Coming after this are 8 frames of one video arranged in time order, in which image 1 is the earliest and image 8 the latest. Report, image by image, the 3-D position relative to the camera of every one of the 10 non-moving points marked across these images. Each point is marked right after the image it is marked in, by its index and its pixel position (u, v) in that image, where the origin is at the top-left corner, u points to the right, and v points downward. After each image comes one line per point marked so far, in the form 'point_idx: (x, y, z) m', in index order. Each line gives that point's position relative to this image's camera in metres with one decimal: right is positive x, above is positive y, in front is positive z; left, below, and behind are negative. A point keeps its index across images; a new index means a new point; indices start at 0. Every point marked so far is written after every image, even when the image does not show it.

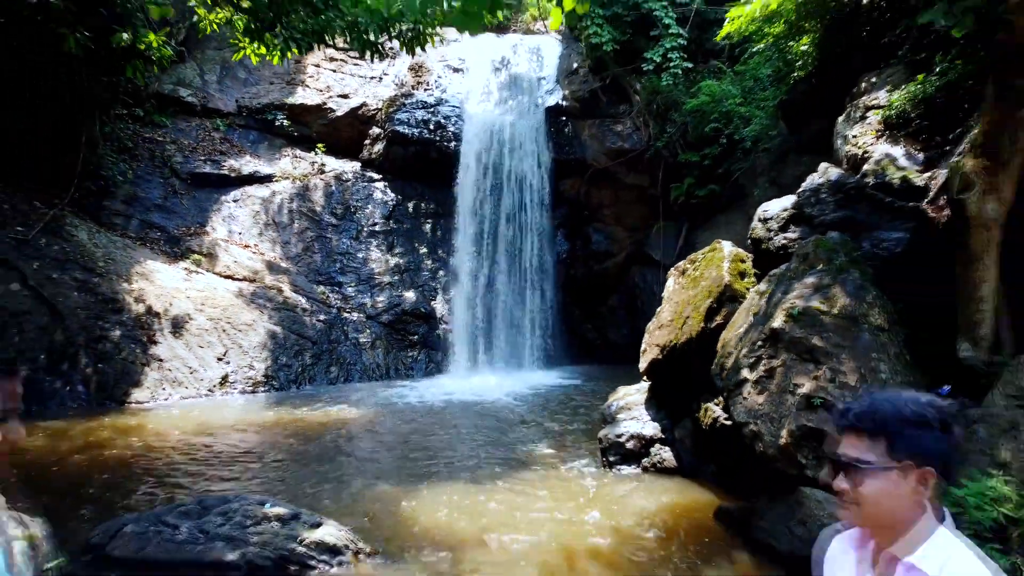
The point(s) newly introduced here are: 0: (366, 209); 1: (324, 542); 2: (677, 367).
0: (-2.7, +1.5, +13.2) m
1: (-1.0, -1.4, +3.9) m
2: (+1.3, -0.6, +5.5) m
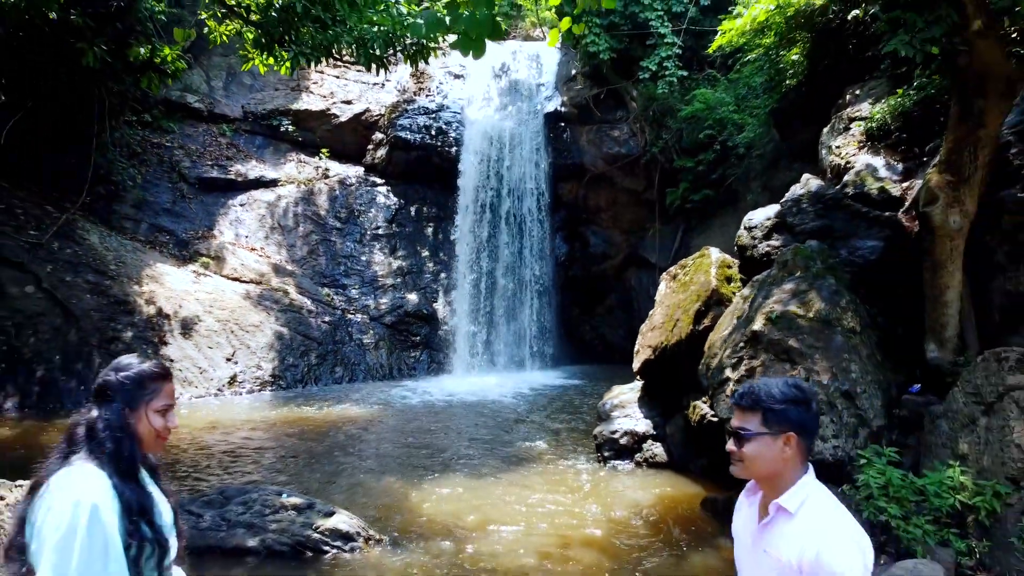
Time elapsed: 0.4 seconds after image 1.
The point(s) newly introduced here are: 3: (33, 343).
0: (-2.7, +1.4, +13.5) m
1: (-1.0, -1.4, +4.2) m
2: (+1.3, -0.6, +5.8) m
3: (-6.2, -0.7, +9.2) m
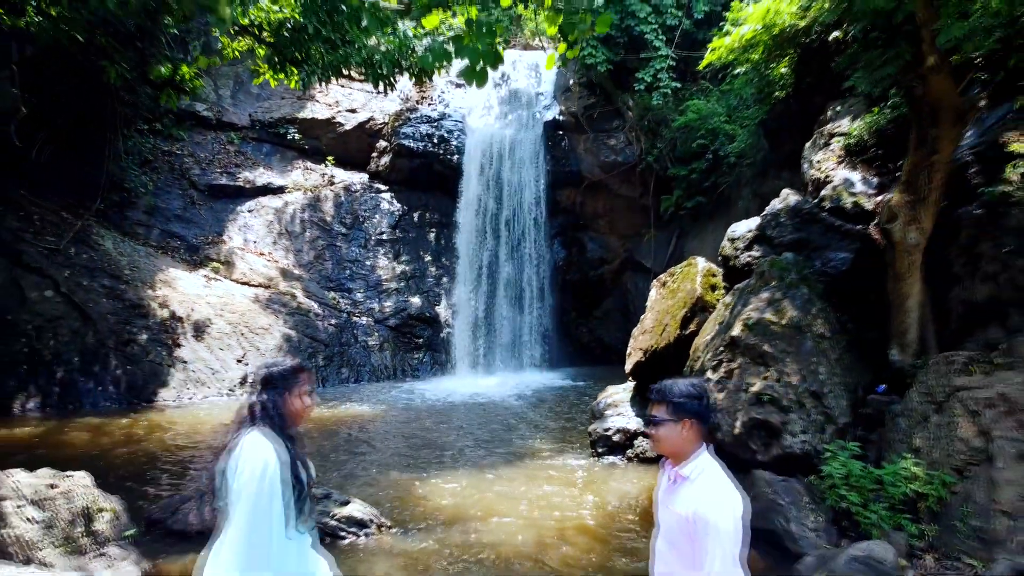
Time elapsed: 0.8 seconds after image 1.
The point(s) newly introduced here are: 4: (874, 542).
0: (-2.7, +1.4, +14.0) m
1: (-1.0, -1.5, +4.6) m
2: (+1.3, -0.7, +6.2) m
3: (-6.3, -0.8, +9.6) m
4: (+1.9, -1.3, +3.7) m
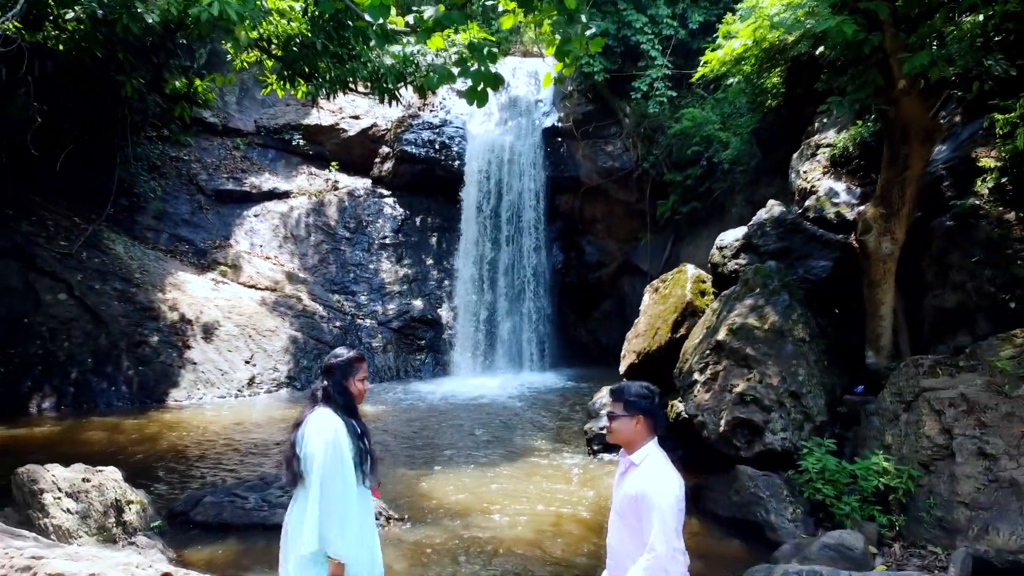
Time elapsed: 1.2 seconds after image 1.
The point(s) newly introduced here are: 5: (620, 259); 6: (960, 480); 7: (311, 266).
0: (-2.7, +1.3, +14.3) m
1: (-1.0, -1.6, +5.0) m
2: (+1.3, -0.8, +6.5) m
3: (-6.3, -0.8, +9.9) m
4: (+1.9, -1.4, +4.0) m
5: (+2.1, +0.6, +14.1) m
6: (+2.5, -1.1, +4.0) m
7: (-3.8, +0.4, +13.3) m
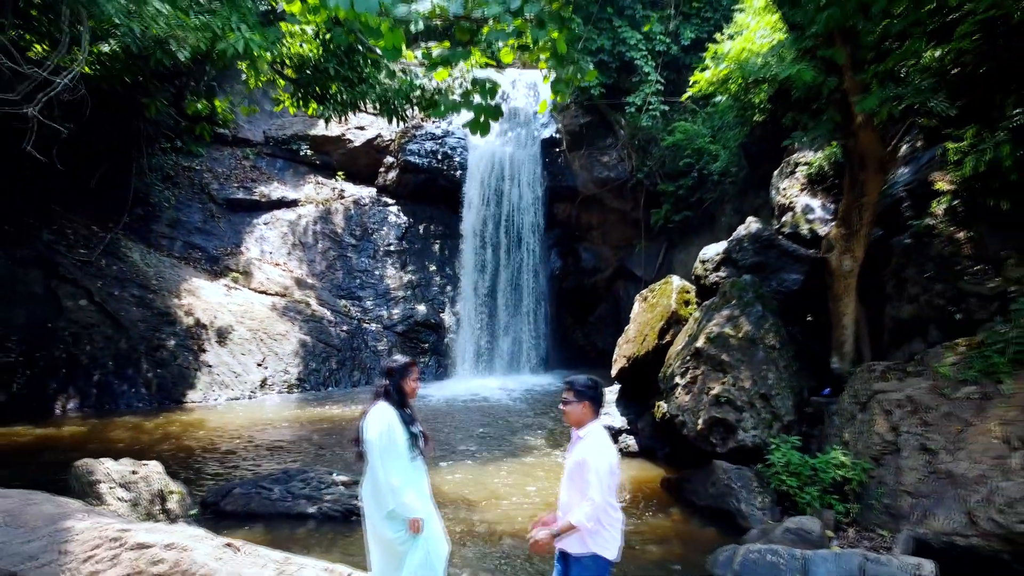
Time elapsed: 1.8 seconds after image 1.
0: (-2.8, +1.2, +14.8) m
1: (-1.0, -1.7, +5.5) m
2: (+1.3, -0.9, +7.1) m
3: (-6.3, -0.9, +10.4) m
4: (+1.9, -1.5, +4.6) m
5: (+2.1, +0.5, +14.6) m
6: (+2.5, -1.2, +4.6) m
7: (-3.8, +0.3, +13.8) m
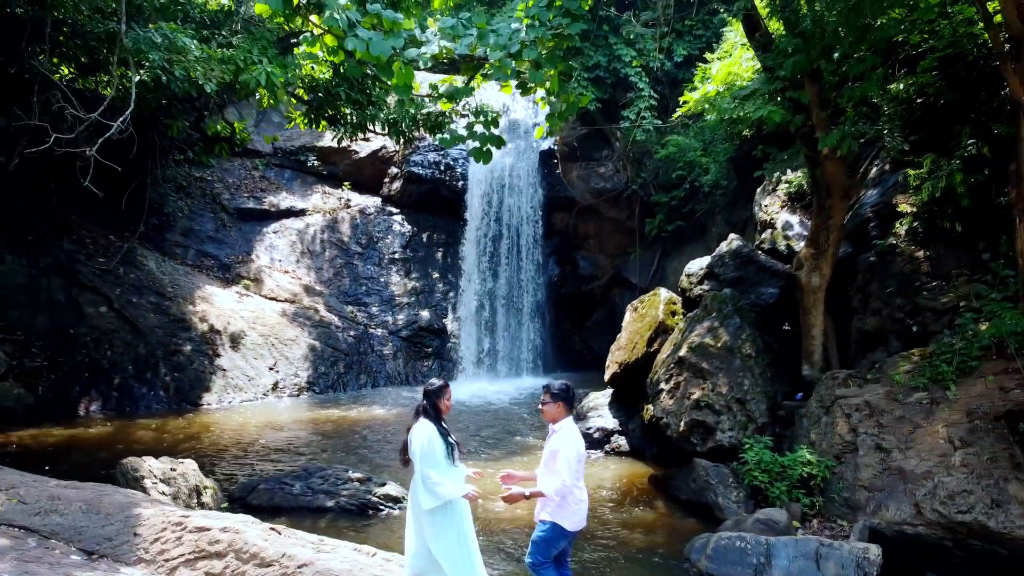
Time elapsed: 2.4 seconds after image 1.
0: (-2.8, +1.1, +15.4) m
1: (-1.0, -1.8, +6.0) m
2: (+1.3, -1.0, +7.6) m
3: (-6.3, -1.1, +11.0) m
4: (+1.9, -1.6, +5.1) m
5: (+2.1, +0.3, +15.2) m
6: (+2.5, -1.3, +5.1) m
7: (-3.8, +0.2, +14.4) m
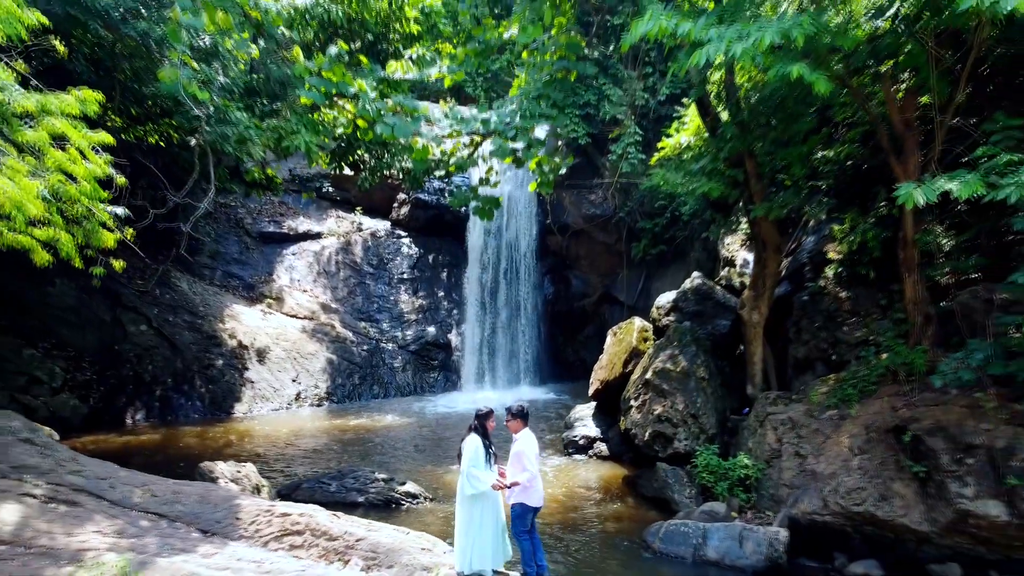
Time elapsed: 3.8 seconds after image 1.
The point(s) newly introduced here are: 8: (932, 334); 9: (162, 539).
0: (-2.8, +0.7, +16.7) m
1: (-1.1, -2.1, +7.4) m
2: (+1.2, -1.3, +9.0) m
3: (-6.3, -1.4, +12.3) m
4: (+1.9, -2.0, +6.5) m
5: (+2.1, 0.0, +16.5) m
6: (+2.5, -1.7, +6.5) m
7: (-3.8, -0.2, +15.7) m
8: (+3.8, -0.4, +6.4) m
9: (-2.2, -1.6, +4.5) m
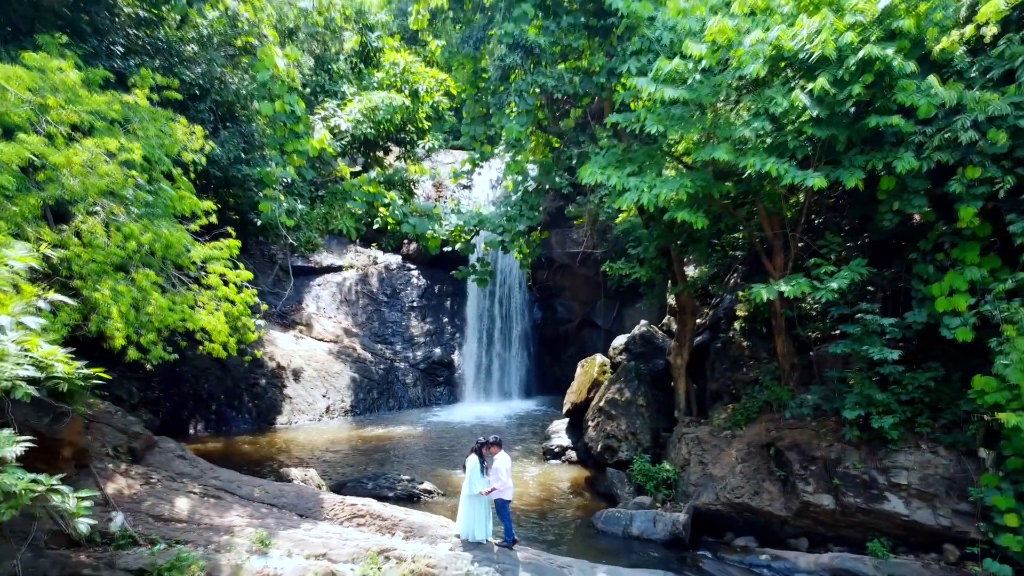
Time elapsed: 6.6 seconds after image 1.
0: (-2.9, 0.0, +19.4) m
1: (-1.2, -2.9, +10.1) m
2: (+1.1, -2.1, +11.6) m
3: (-6.4, -2.1, +15.0) m
4: (+1.7, -2.7, +9.2) m
5: (+1.9, -0.7, +19.2) m
6: (+2.4, -2.4, +9.1) m
7: (-4.0, -0.9, +18.4) m
8: (+3.6, -1.2, +9.0) m
9: (-2.4, -2.4, +7.2) m
